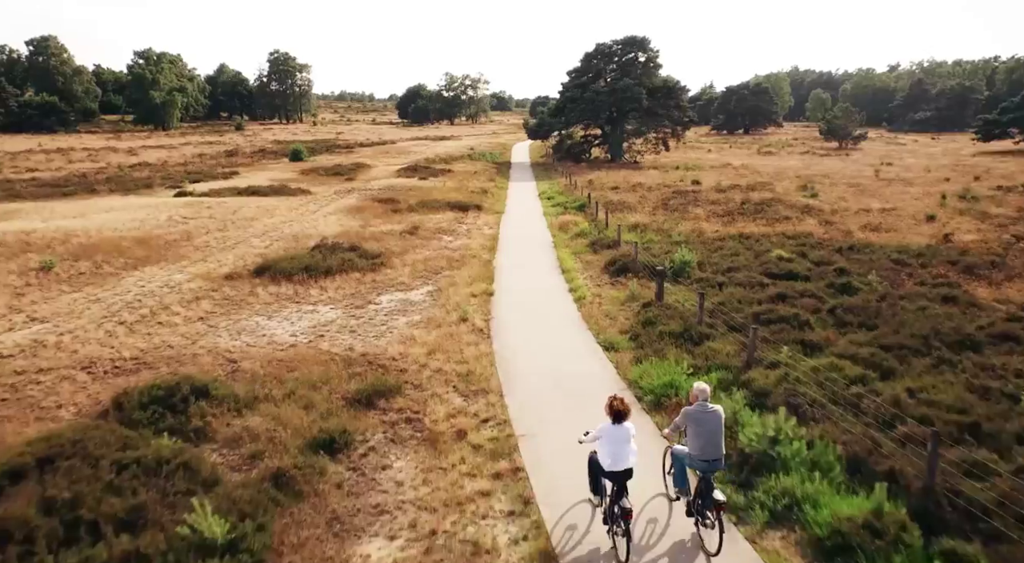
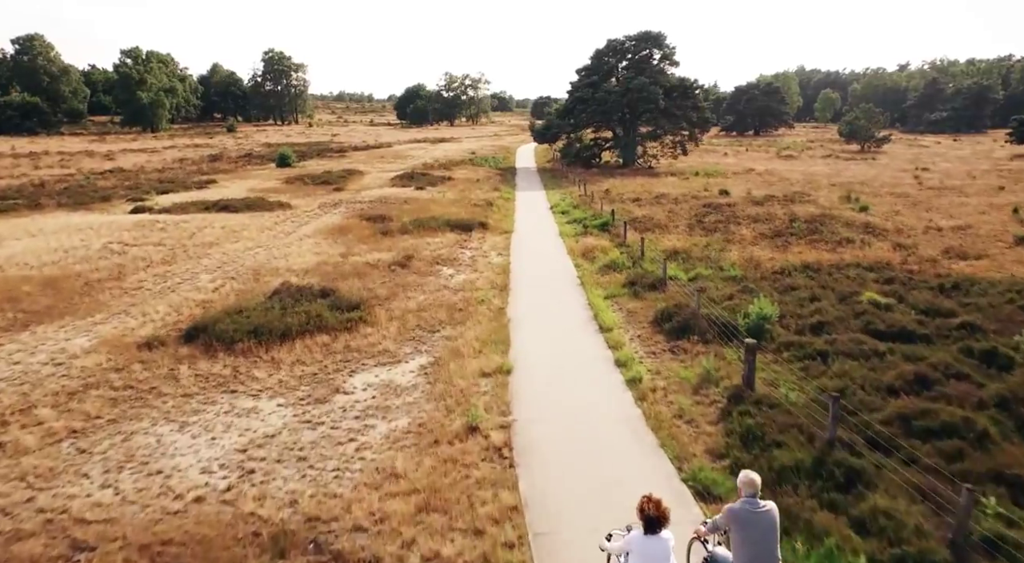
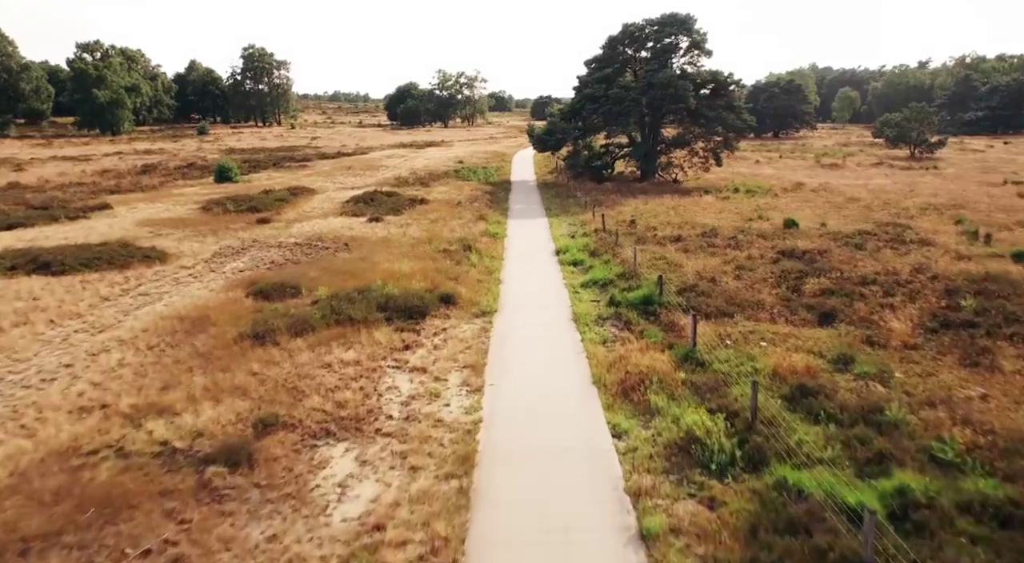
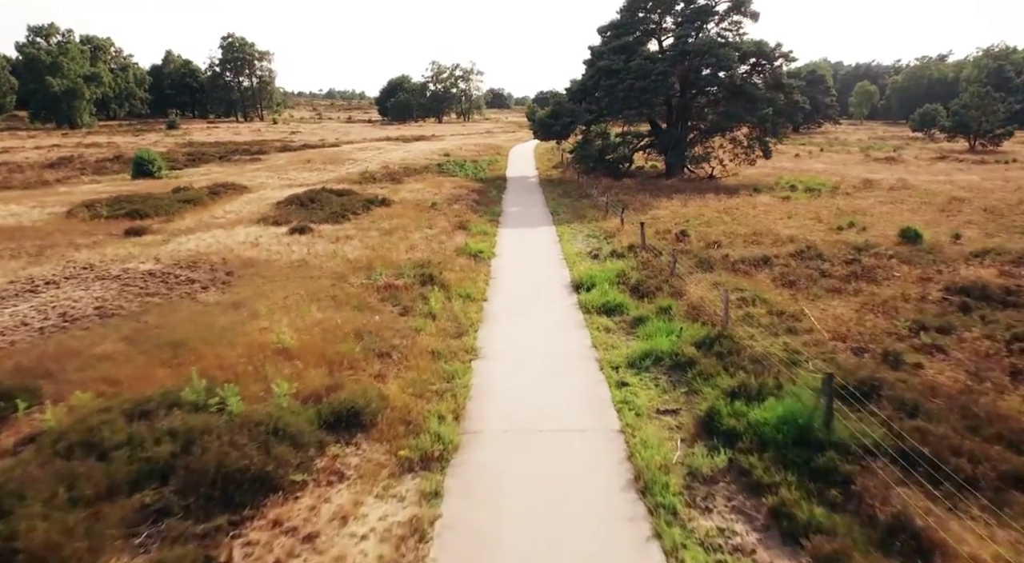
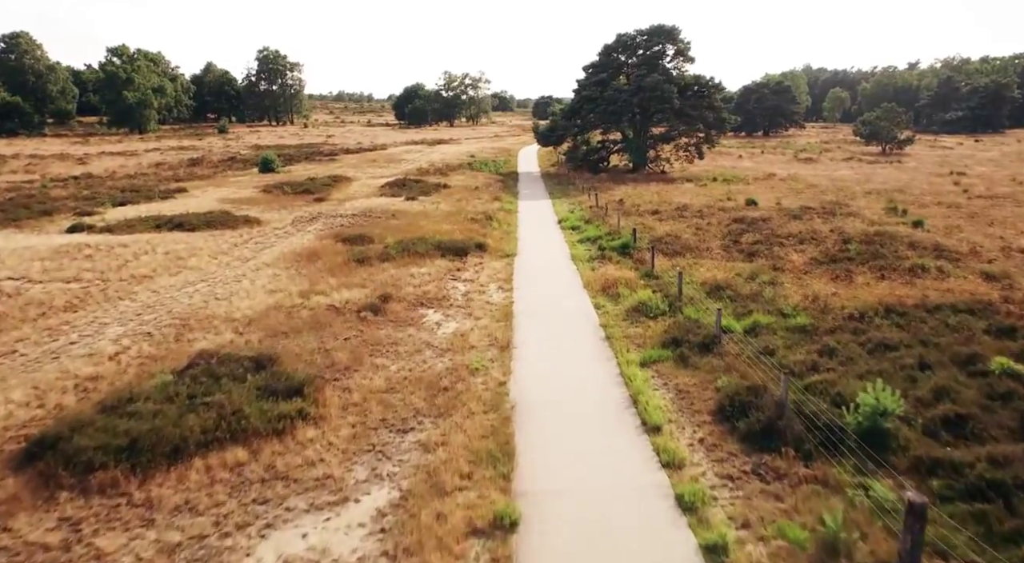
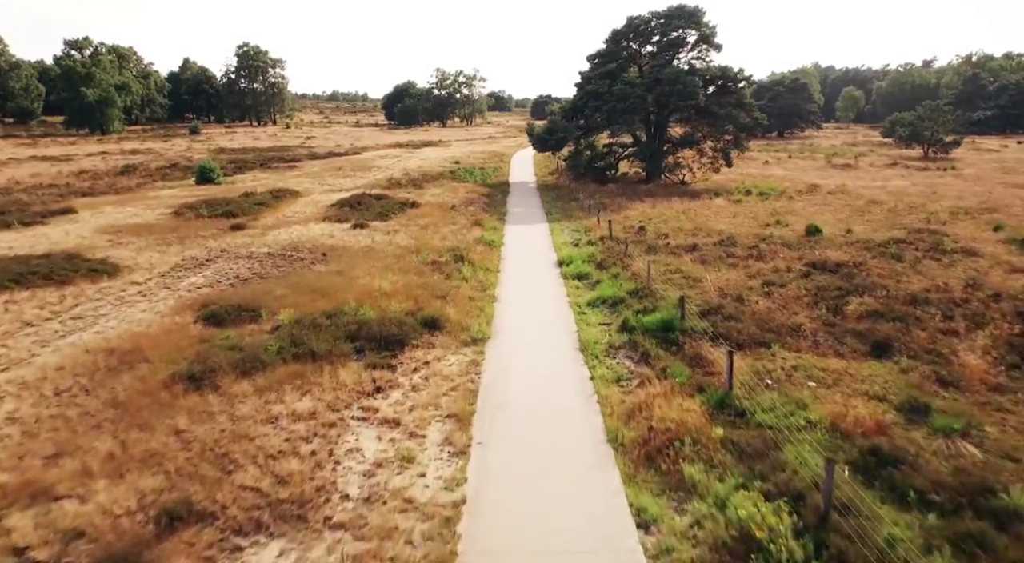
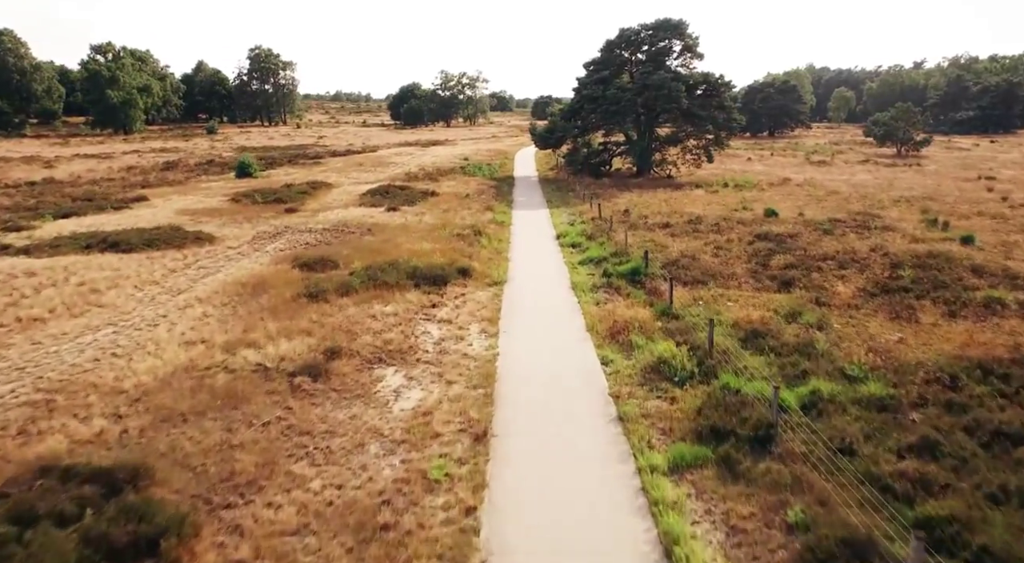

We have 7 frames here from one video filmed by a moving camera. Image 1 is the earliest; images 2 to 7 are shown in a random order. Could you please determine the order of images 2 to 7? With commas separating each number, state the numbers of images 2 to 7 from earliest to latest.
2, 5, 7, 3, 6, 4
